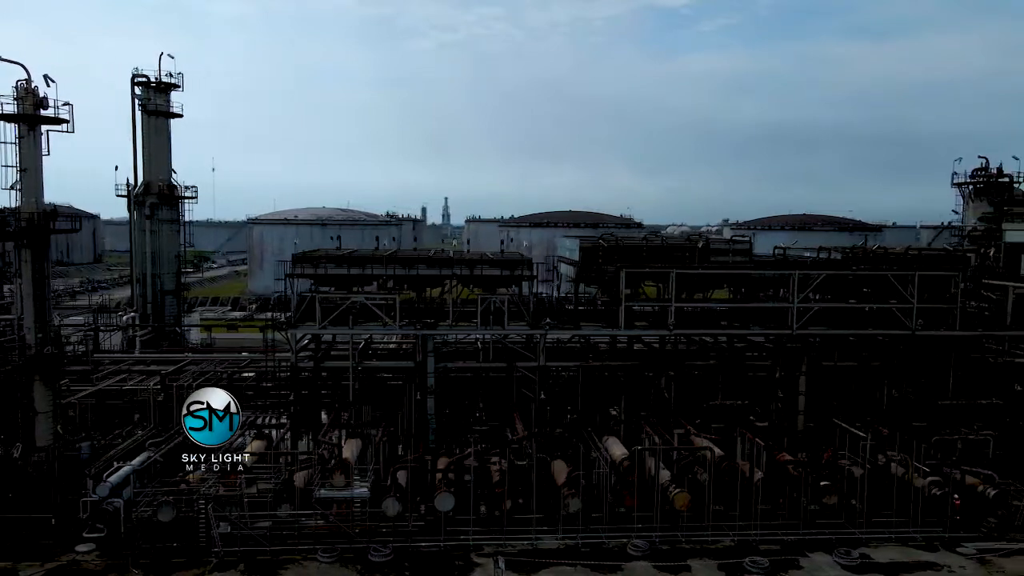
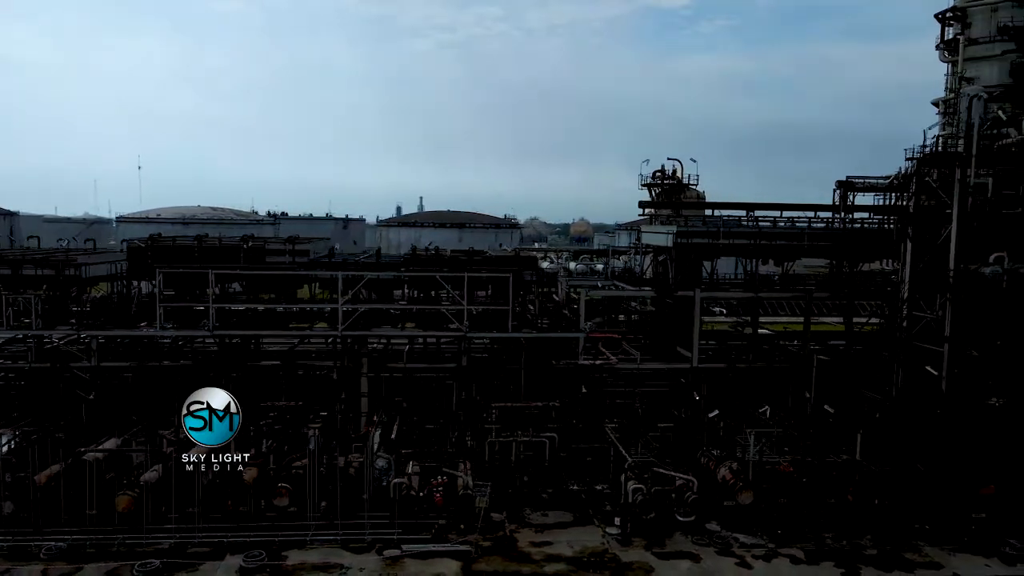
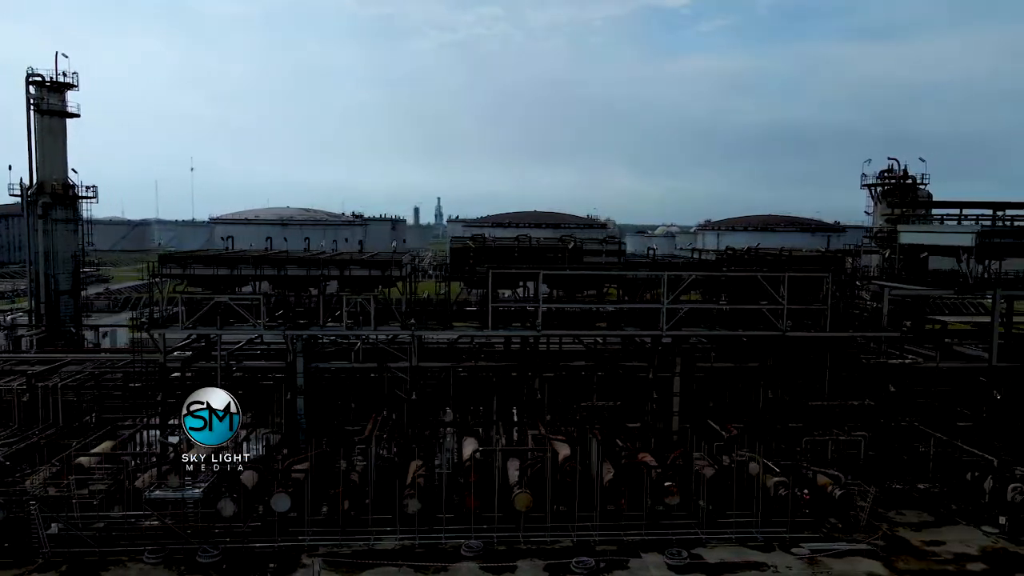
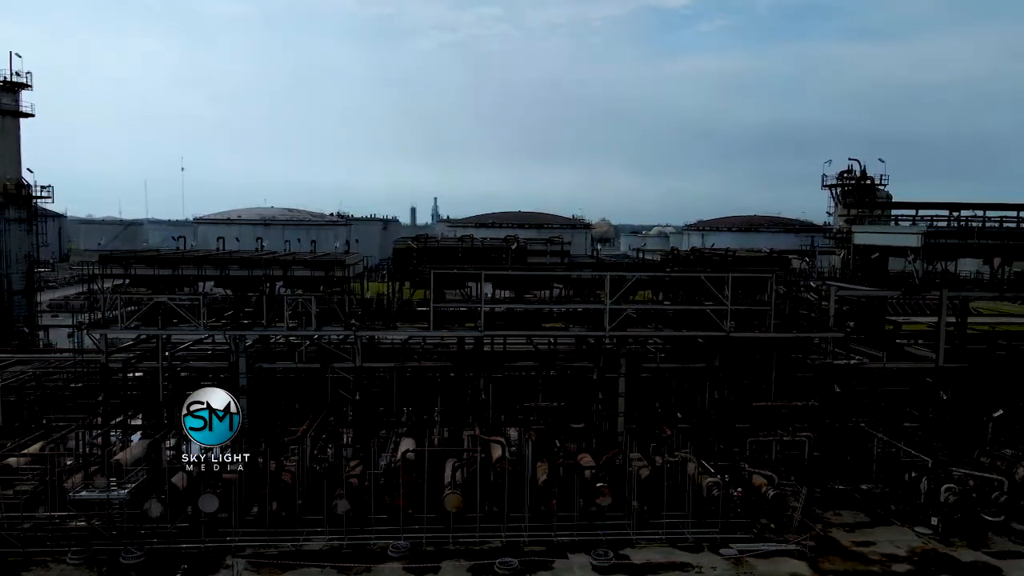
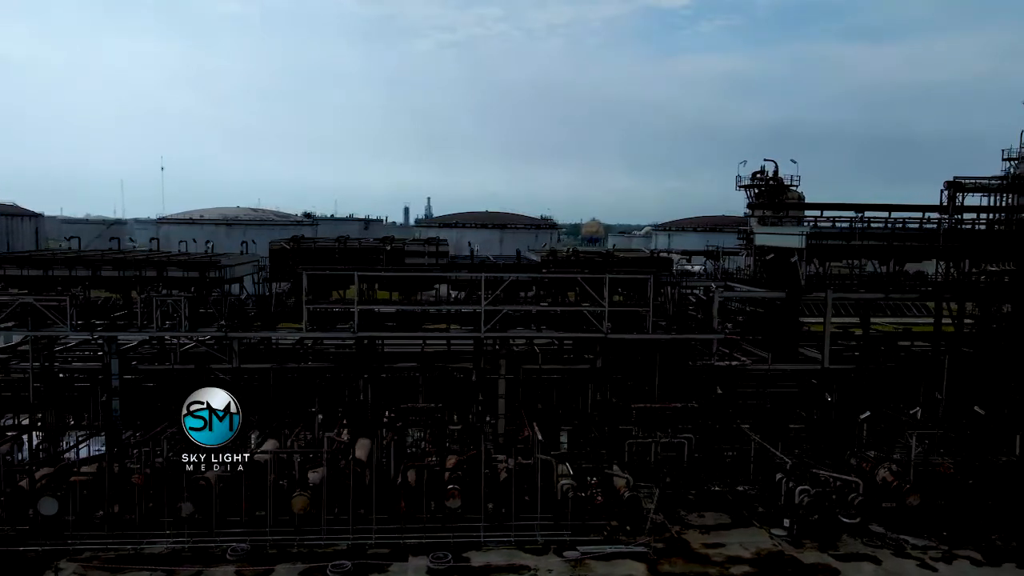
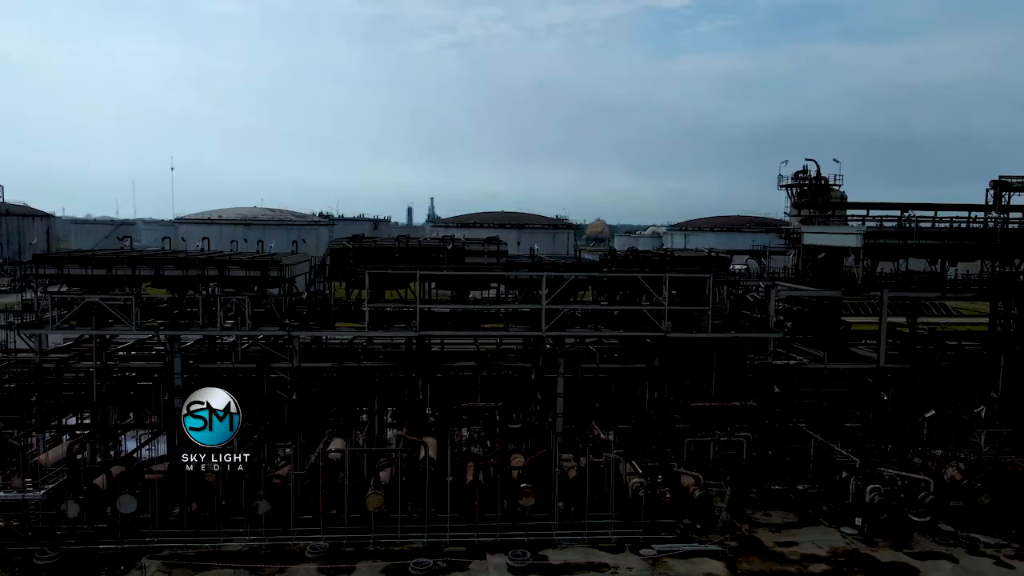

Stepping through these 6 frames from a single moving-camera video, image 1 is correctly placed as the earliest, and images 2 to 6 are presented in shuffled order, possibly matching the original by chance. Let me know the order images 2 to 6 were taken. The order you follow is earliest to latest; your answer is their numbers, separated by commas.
3, 4, 6, 5, 2
